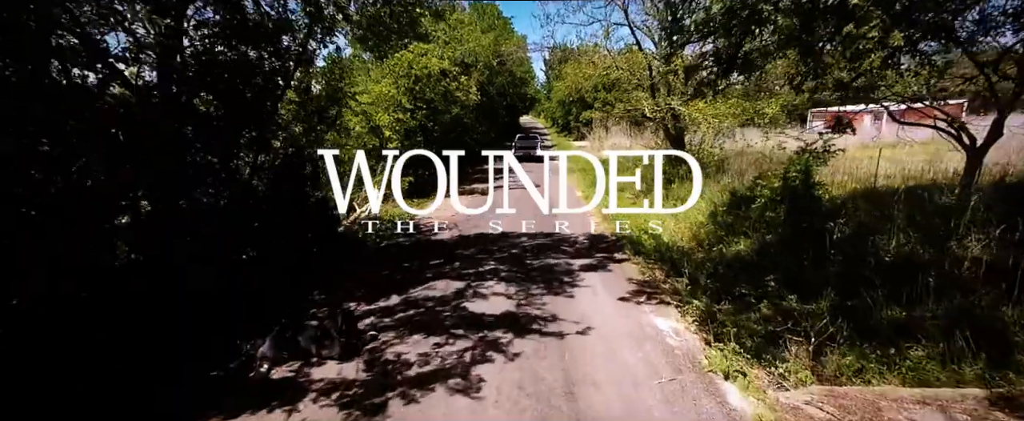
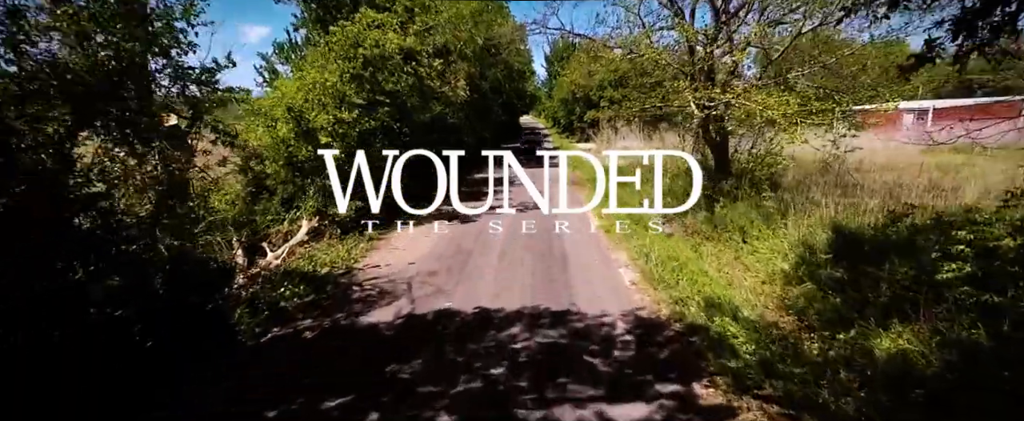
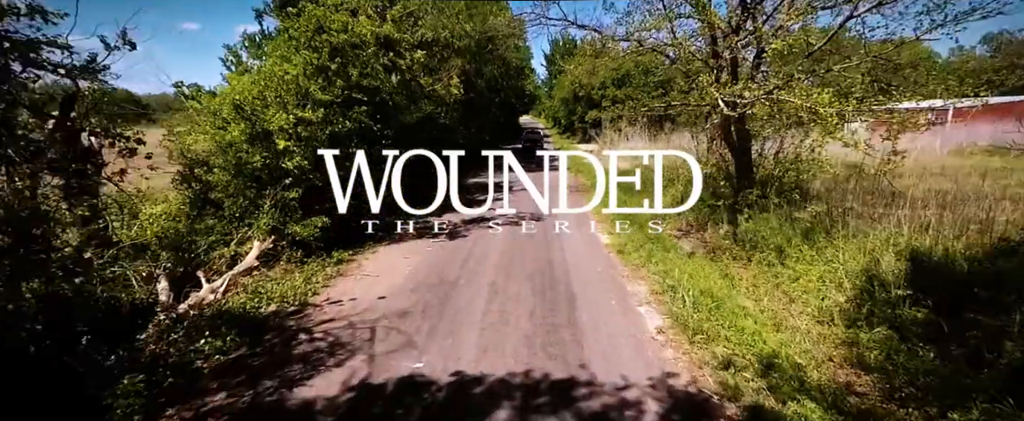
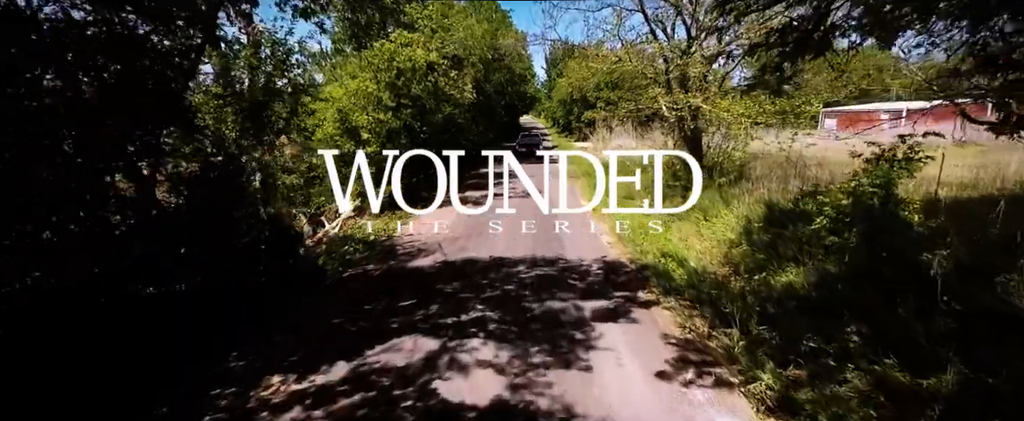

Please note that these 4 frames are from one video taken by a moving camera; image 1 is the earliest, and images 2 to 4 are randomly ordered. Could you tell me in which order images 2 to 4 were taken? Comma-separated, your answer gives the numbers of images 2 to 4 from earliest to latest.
4, 2, 3
